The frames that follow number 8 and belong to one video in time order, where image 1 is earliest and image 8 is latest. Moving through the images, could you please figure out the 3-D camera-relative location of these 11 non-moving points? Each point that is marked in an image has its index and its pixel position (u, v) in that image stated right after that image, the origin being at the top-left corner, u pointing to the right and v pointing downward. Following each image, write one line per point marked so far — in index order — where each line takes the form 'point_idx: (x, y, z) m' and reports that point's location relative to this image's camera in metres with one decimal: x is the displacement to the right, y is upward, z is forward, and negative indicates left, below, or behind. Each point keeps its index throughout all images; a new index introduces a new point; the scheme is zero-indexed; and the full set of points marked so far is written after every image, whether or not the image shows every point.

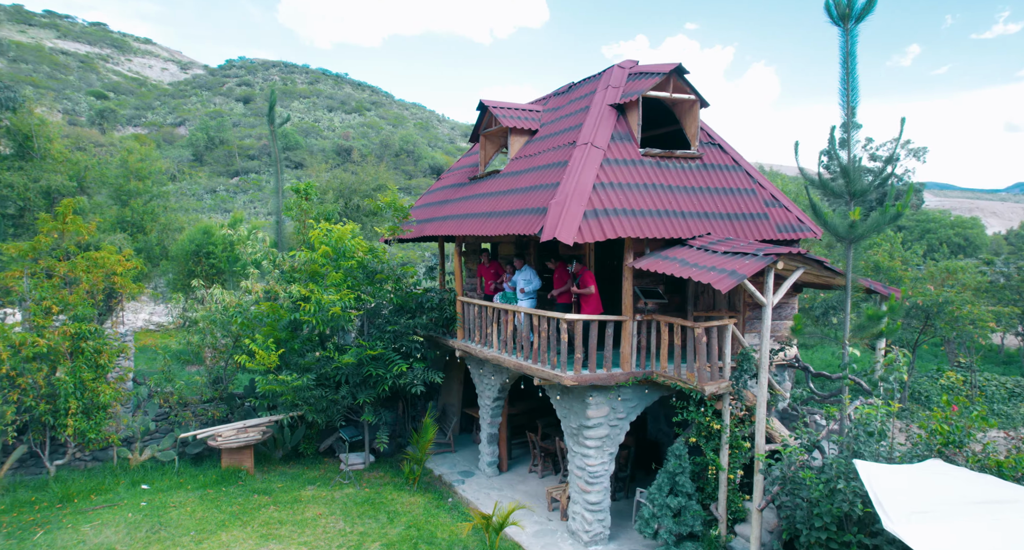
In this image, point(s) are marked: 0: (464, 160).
0: (-1.1, +2.7, +14.6) m
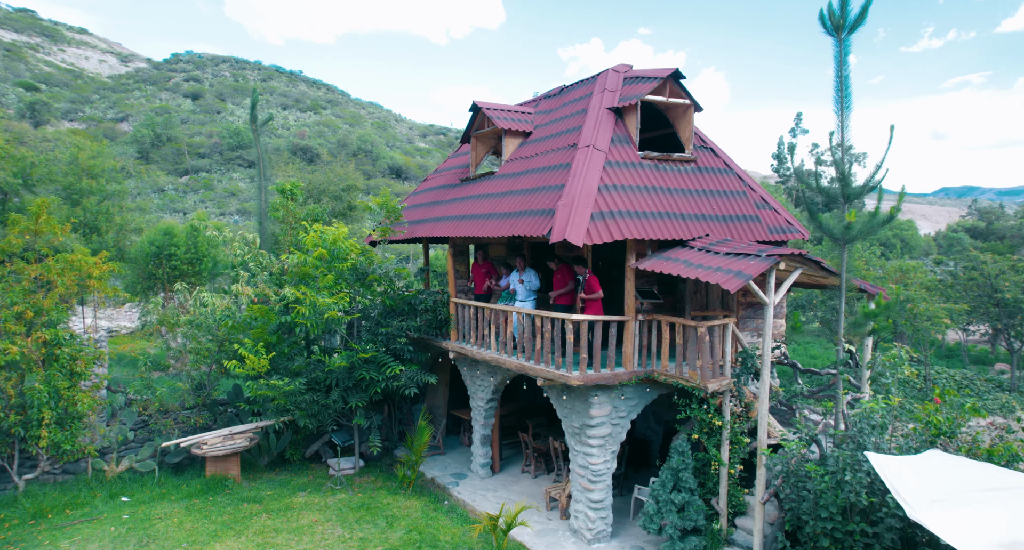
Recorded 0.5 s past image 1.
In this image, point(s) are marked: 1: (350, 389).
0: (-1.4, +2.6, +14.5) m
1: (-3.3, -2.4, +12.9) m
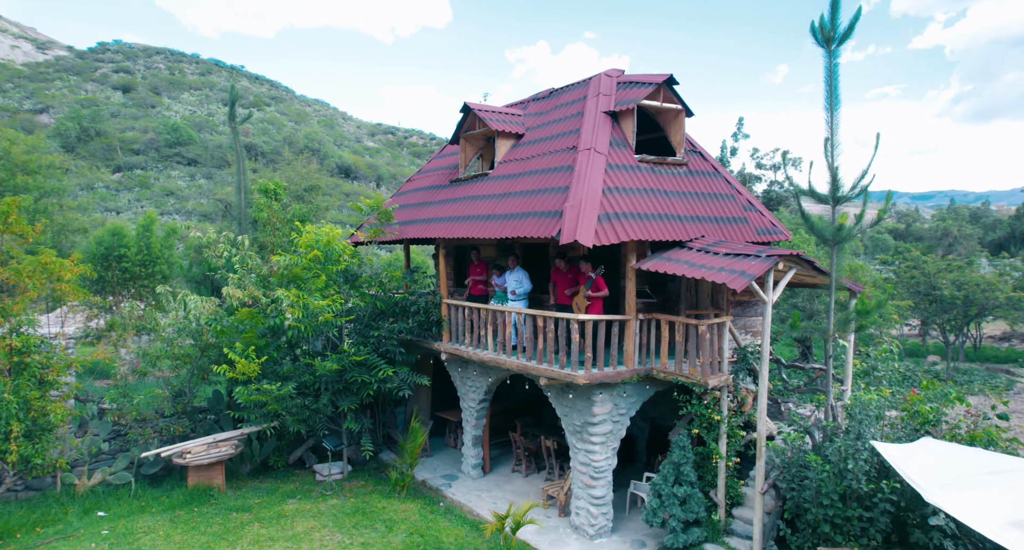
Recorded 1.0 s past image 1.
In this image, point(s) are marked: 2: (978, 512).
0: (-1.7, +2.6, +14.5) m
1: (-3.5, -2.4, +12.7) m
2: (+4.7, -2.3, +6.3) m
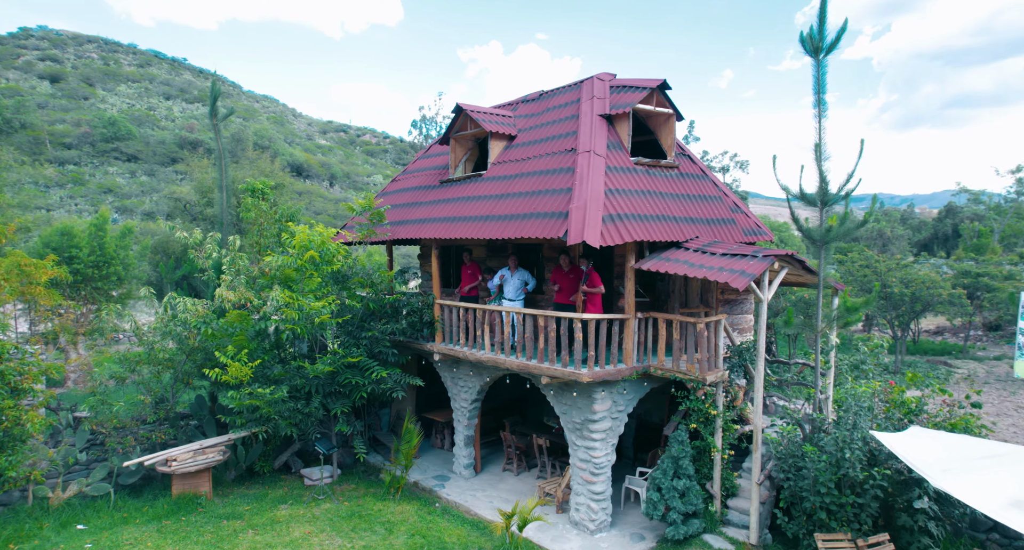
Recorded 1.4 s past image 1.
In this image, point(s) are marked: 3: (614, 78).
0: (-2.0, +2.6, +14.4) m
1: (-3.6, -2.4, +12.5) m
2: (+5.1, -2.3, +6.8) m
3: (+2.1, +4.0, +12.5) m
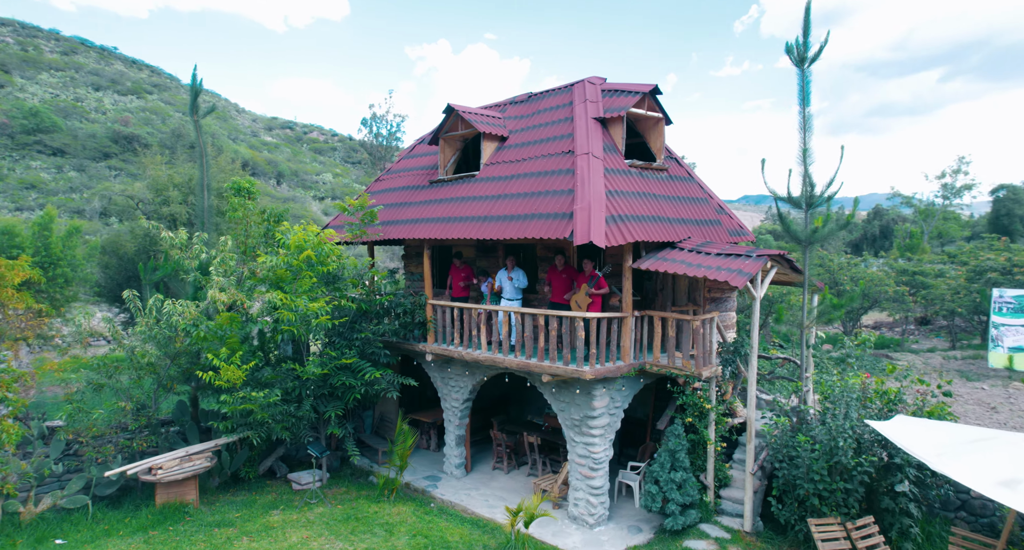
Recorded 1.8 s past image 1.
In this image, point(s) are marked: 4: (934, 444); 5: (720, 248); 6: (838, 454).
0: (-2.3, +2.6, +14.4) m
1: (-3.7, -2.4, +12.3) m
2: (+5.4, -2.3, +7.4) m
3: (+1.9, +4.0, +12.8) m
4: (+5.3, -2.1, +7.9) m
5: (+3.6, +0.5, +10.7) m
6: (+5.0, -2.7, +9.5) m
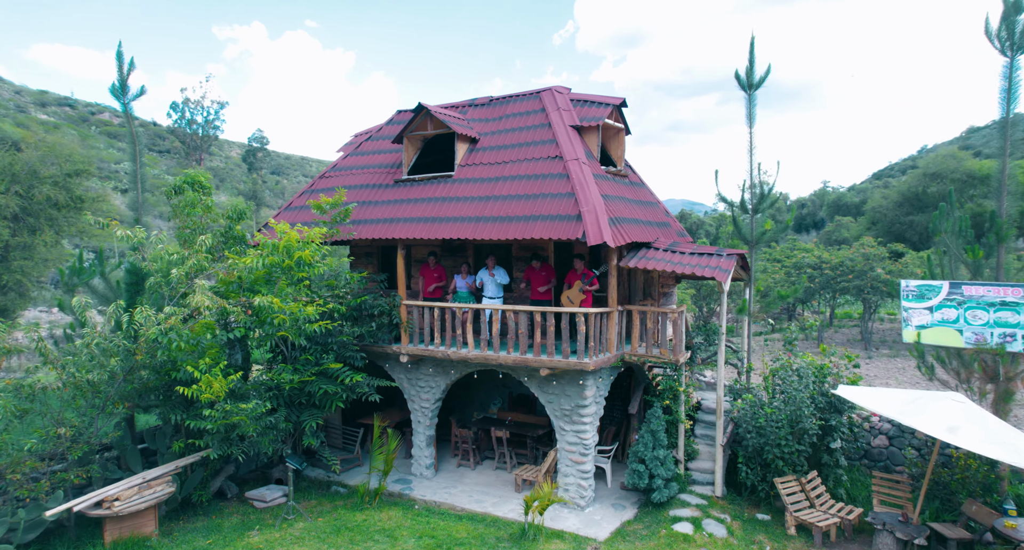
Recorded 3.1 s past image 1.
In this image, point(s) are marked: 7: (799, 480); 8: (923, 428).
0: (-3.2, +2.6, +14.0) m
1: (-4.0, -2.5, +11.6) m
2: (+6.2, -2.2, +9.4) m
3: (+1.2, +4.0, +13.6) m
4: (+5.9, -2.1, +9.9) m
5: (+3.4, +0.5, +12.1) m
6: (+5.2, -2.7, +11.4) m
7: (+5.3, -3.8, +11.4) m
8: (+6.2, -2.3, +9.4) m
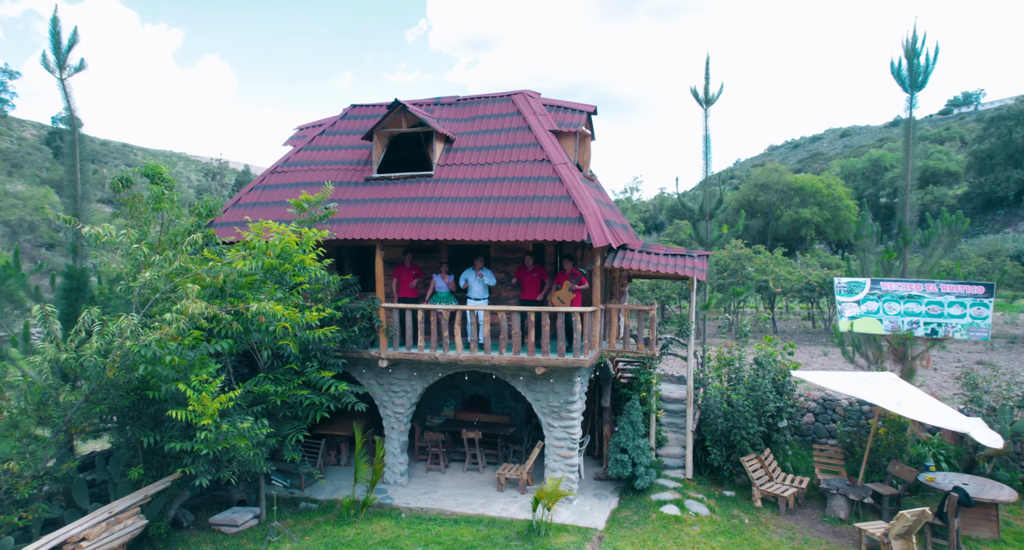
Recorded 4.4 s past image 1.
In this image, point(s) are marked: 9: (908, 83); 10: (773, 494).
0: (-3.8, +2.5, +13.2) m
1: (-4.0, -2.5, +10.8) m
2: (+6.4, -2.2, +11.0) m
3: (+0.5, +4.0, +14.0) m
4: (+6.0, -2.0, +11.5) m
5: (+3.1, +0.5, +13.0) m
6: (+5.0, -2.7, +12.7) m
7: (+5.1, -3.7, +12.8) m
8: (+6.5, -2.2, +11.0) m
9: (+8.7, +4.2, +13.7) m
10: (+5.1, -4.3, +12.1) m
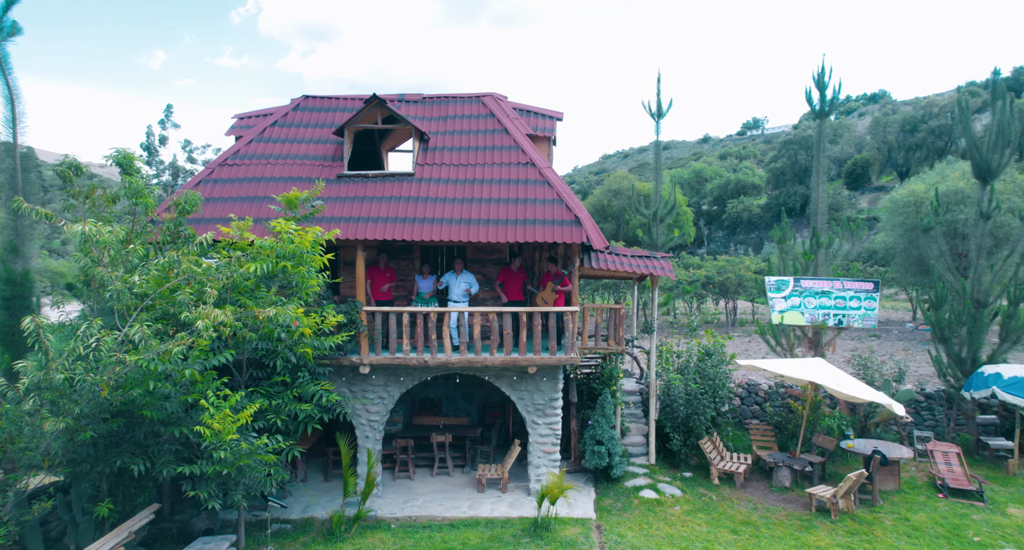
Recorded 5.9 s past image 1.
0: (-4.3, +2.5, +12.3) m
1: (-3.7, -2.5, +9.9) m
2: (+6.2, -2.2, +12.8) m
3: (-0.2, +4.0, +14.1) m
4: (+5.7, -2.0, +13.1) m
5: (+2.5, +0.5, +13.8) m
6: (+4.4, -2.6, +14.0) m
7: (+4.5, -3.7, +14.1) m
8: (+6.3, -2.2, +12.8) m
9: (+7.7, +4.3, +15.9) m
10: (+4.7, -4.2, +13.4) m
